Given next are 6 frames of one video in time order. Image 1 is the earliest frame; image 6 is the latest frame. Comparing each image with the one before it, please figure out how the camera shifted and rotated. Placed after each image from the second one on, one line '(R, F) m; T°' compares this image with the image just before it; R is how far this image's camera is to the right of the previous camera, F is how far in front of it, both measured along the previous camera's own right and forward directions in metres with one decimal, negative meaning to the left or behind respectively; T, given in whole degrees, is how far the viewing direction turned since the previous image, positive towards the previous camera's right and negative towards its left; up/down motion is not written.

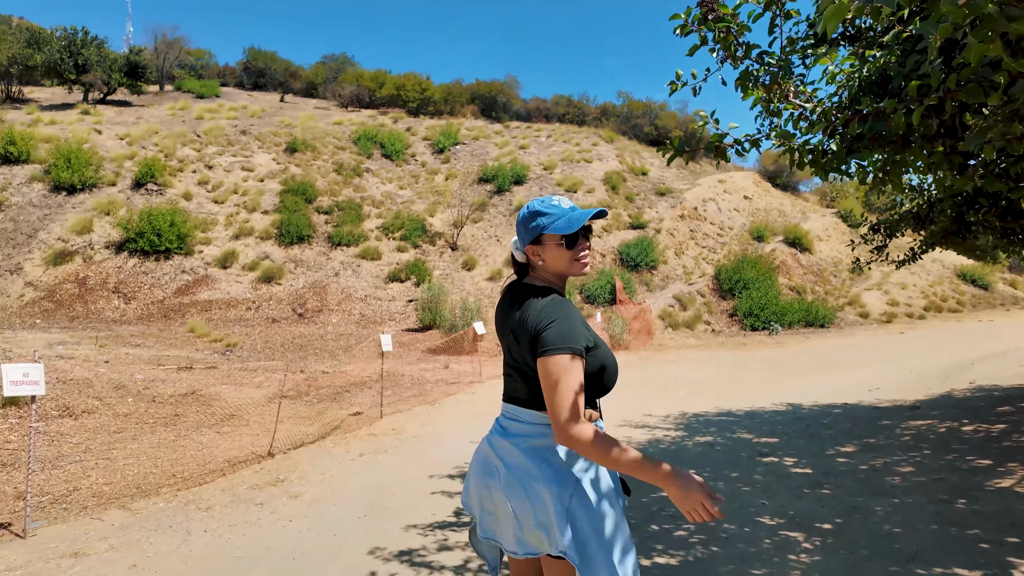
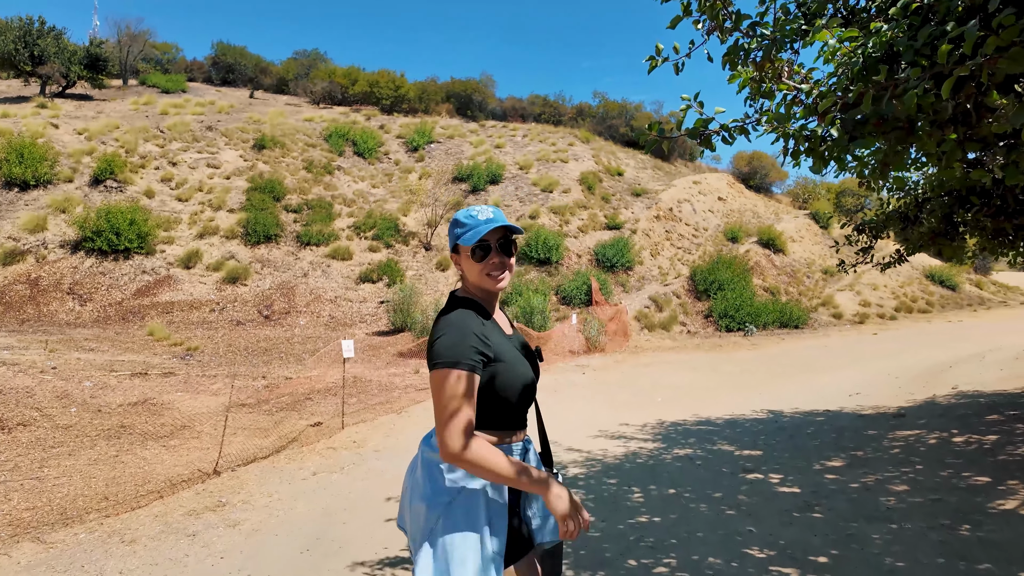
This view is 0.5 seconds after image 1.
(+0.1, +0.3) m; +2°
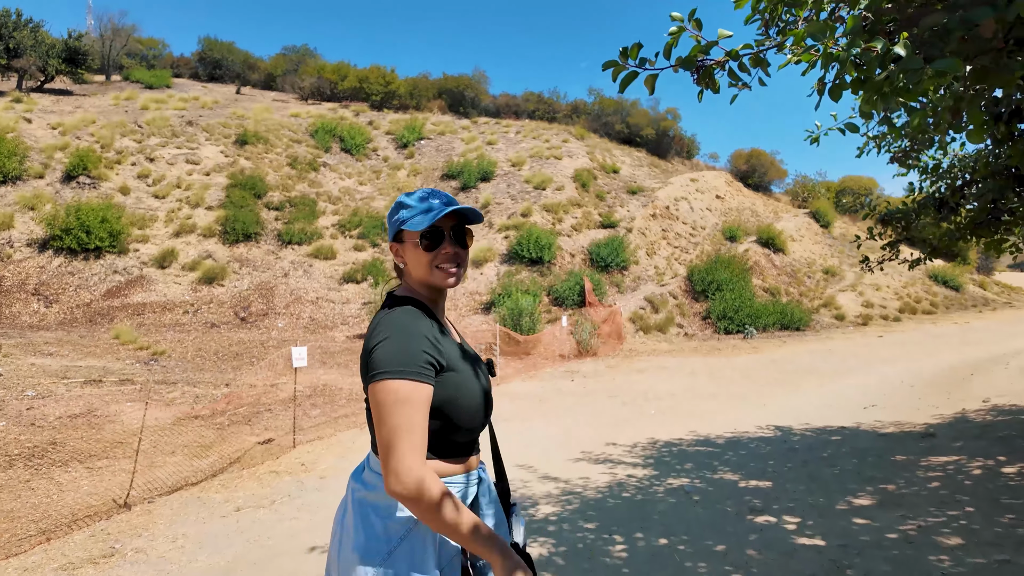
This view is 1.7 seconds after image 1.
(+0.2, +0.7) m; 0°
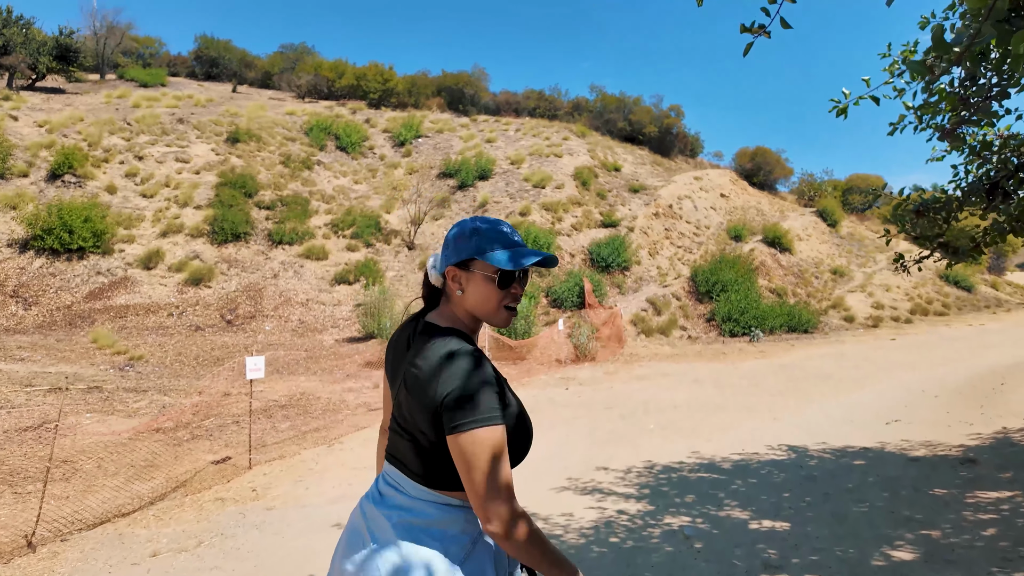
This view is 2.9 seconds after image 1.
(+0.2, +0.6) m; 0°
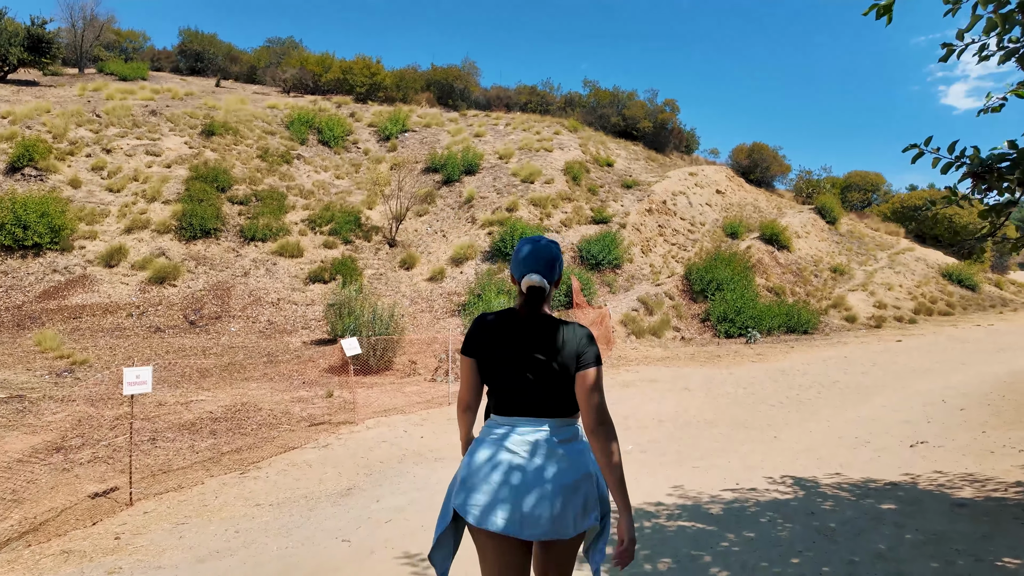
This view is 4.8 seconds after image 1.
(+0.4, +0.9) m; 0°
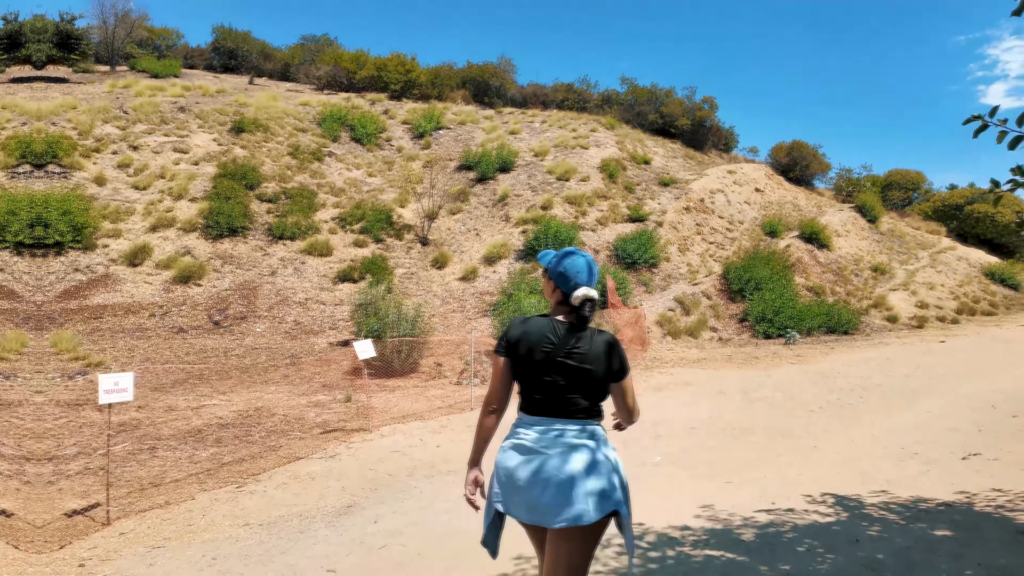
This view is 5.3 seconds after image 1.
(-0.5, +1.2) m; -3°
